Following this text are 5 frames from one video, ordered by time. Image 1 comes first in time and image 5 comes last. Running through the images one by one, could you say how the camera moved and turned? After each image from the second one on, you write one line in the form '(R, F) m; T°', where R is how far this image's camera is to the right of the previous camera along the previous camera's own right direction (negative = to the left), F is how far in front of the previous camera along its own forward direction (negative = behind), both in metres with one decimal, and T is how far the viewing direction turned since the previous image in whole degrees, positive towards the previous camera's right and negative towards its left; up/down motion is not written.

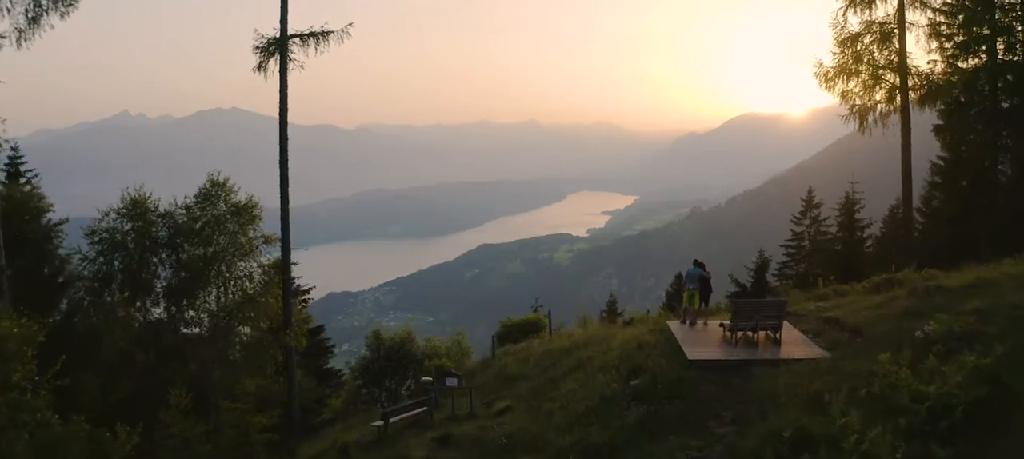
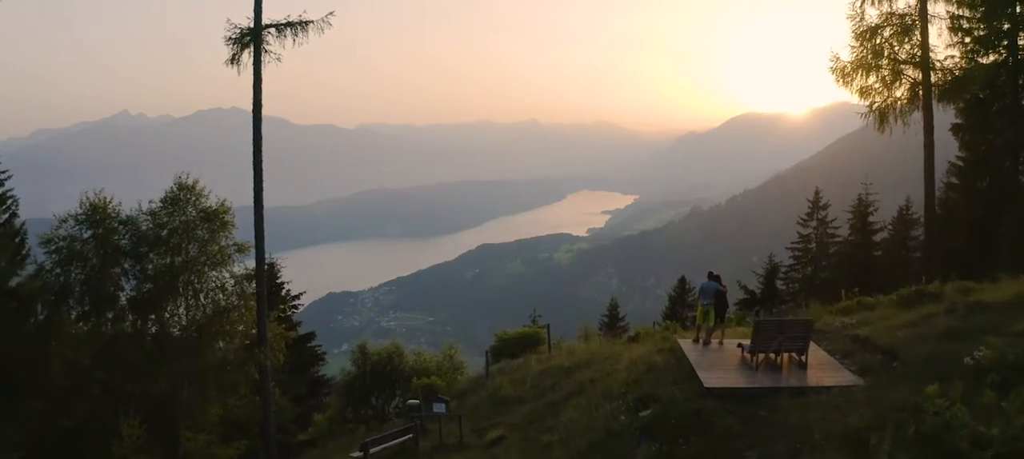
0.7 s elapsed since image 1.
(+0.1, +1.3) m; 0°
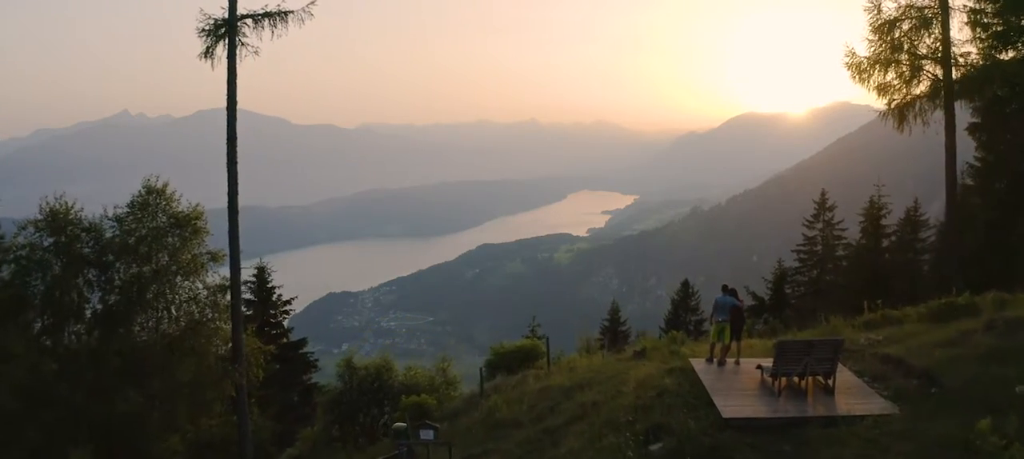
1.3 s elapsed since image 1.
(+0.1, +1.1) m; 0°
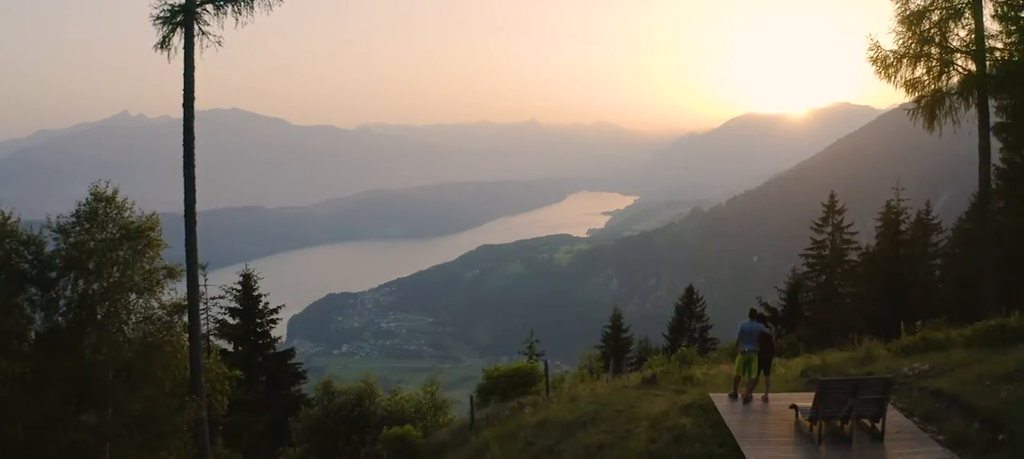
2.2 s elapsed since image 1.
(+0.1, +1.5) m; 0°
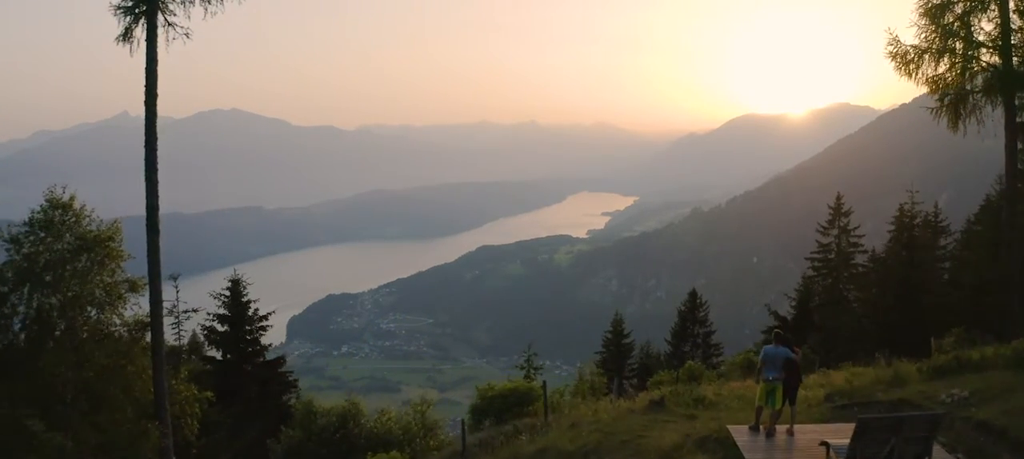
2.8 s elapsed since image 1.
(+0.1, +1.0) m; 0°
